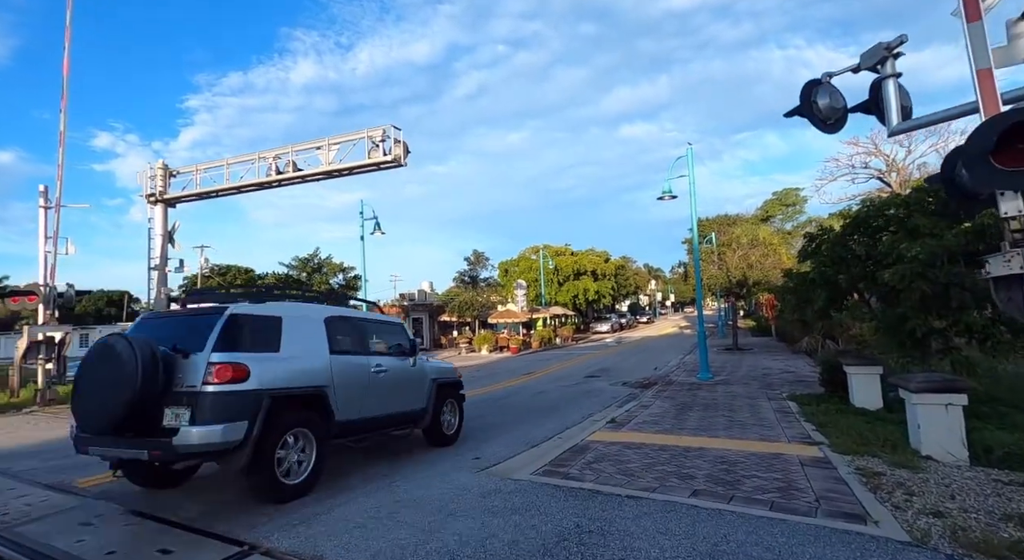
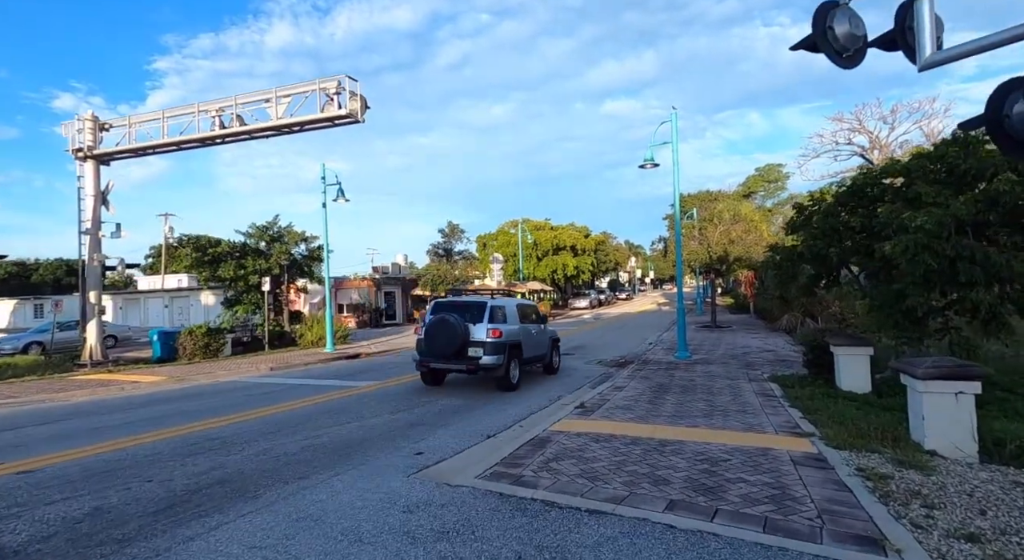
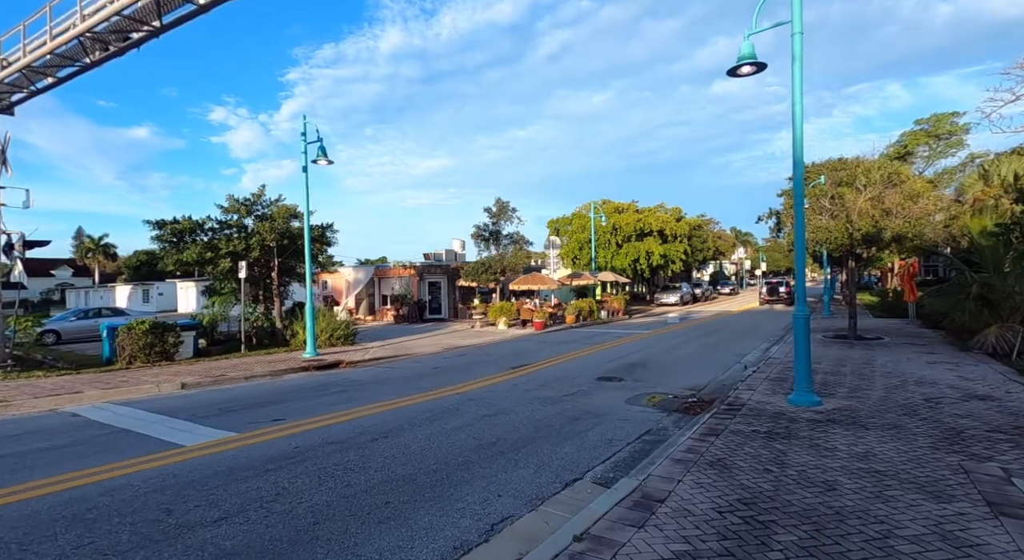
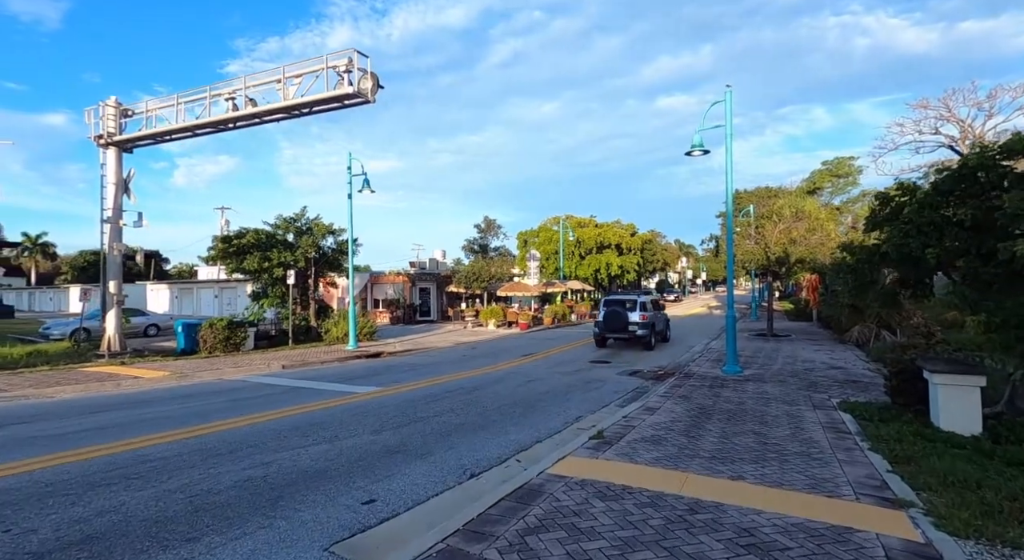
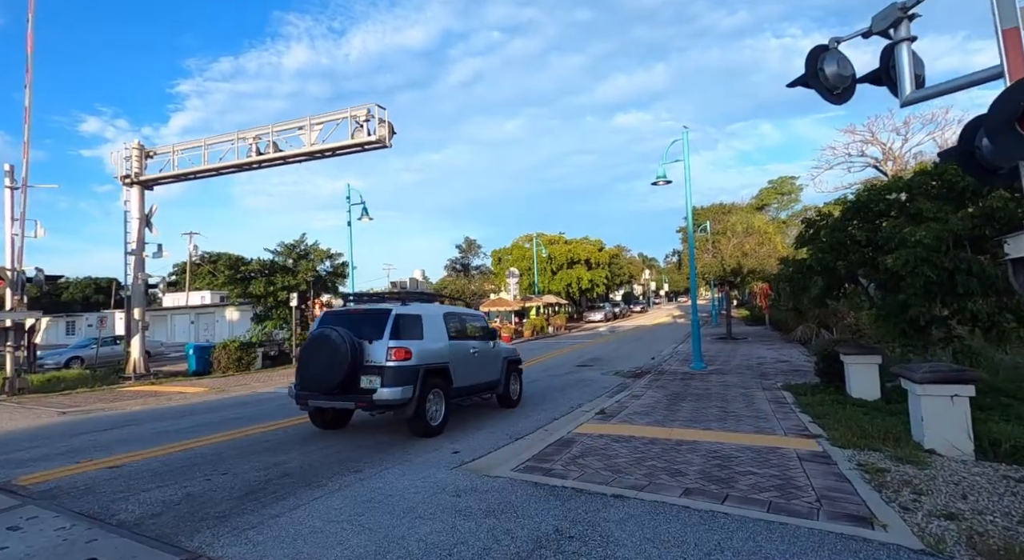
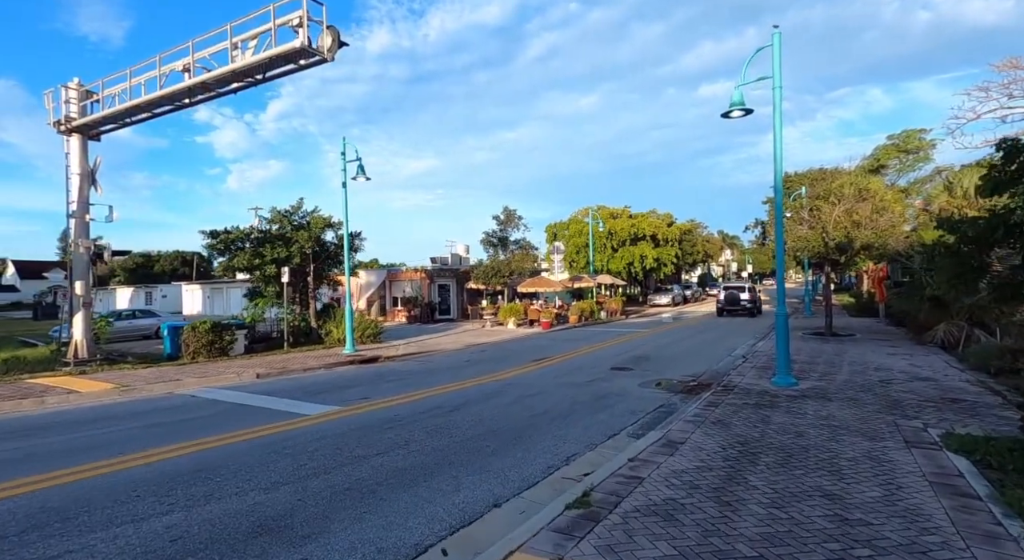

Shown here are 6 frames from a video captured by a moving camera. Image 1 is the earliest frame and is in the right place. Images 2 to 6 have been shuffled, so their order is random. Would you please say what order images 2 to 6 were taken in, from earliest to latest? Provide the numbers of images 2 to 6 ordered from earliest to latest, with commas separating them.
5, 2, 4, 6, 3
